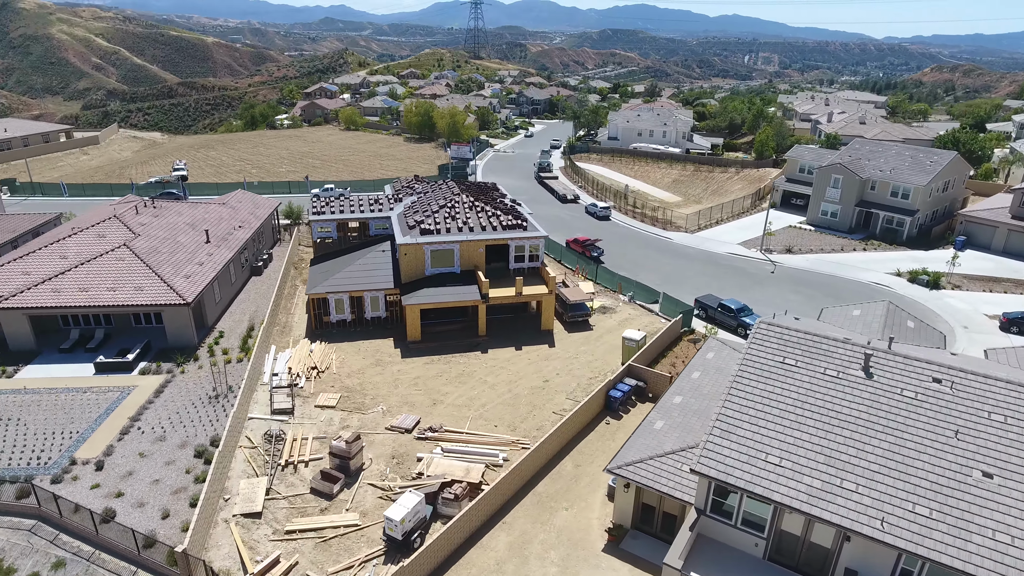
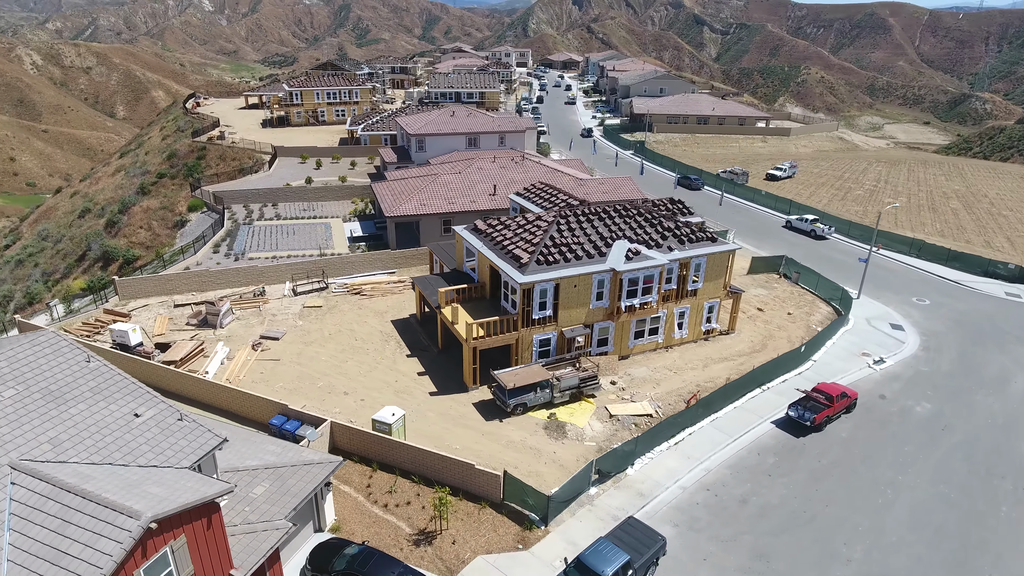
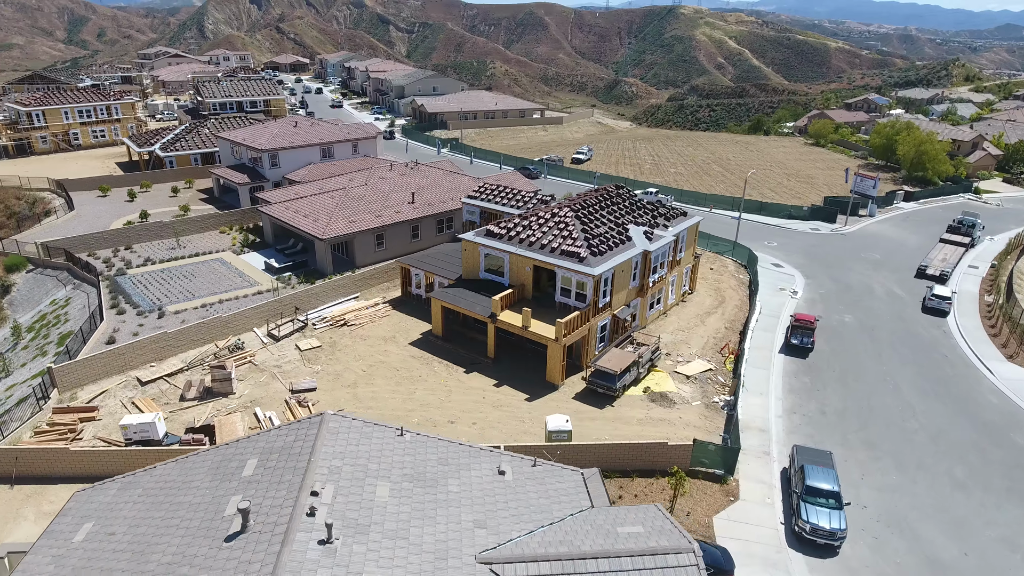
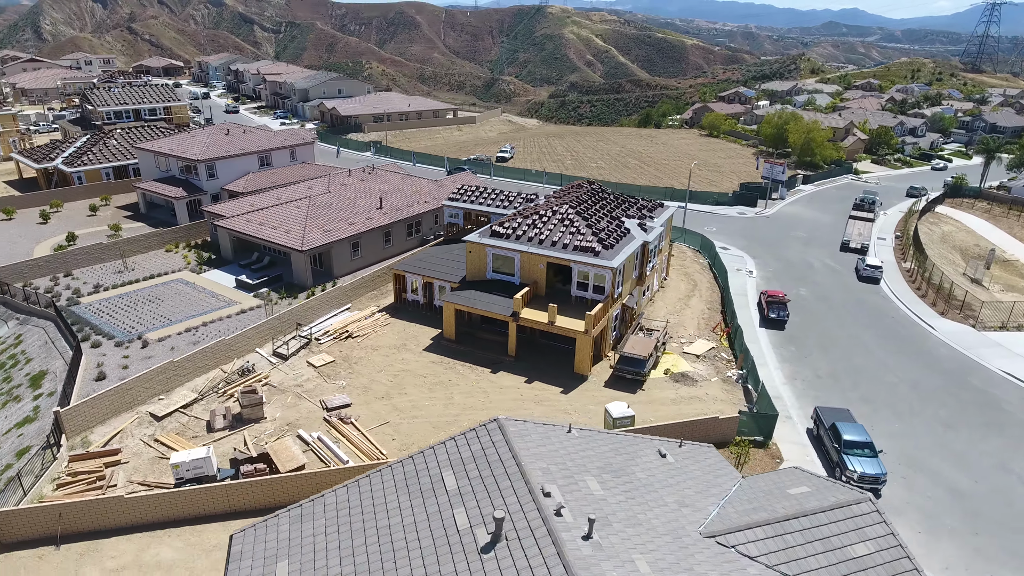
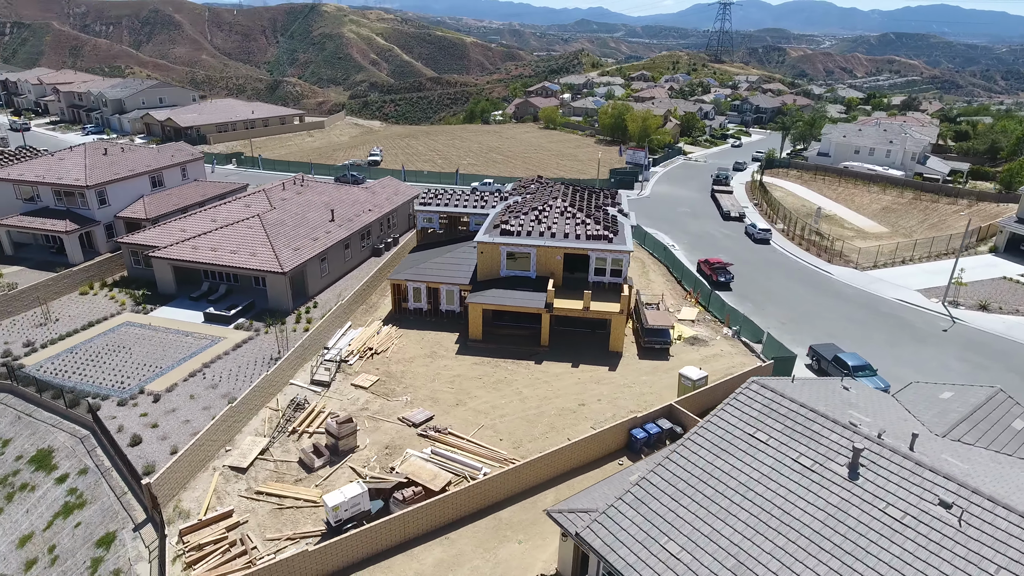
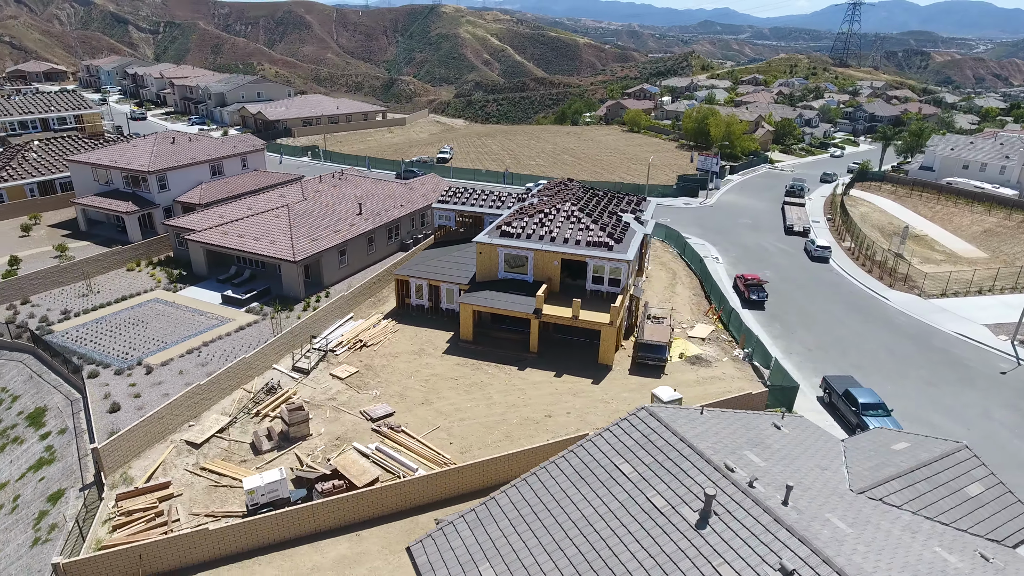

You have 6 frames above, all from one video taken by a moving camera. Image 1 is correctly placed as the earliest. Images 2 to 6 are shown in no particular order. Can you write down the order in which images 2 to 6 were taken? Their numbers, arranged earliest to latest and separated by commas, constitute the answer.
5, 6, 4, 3, 2
